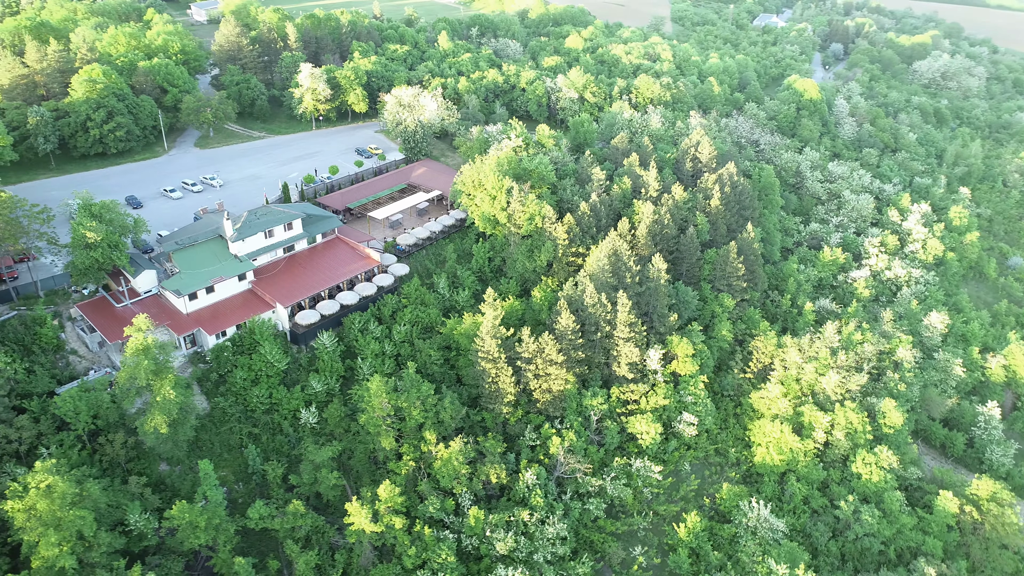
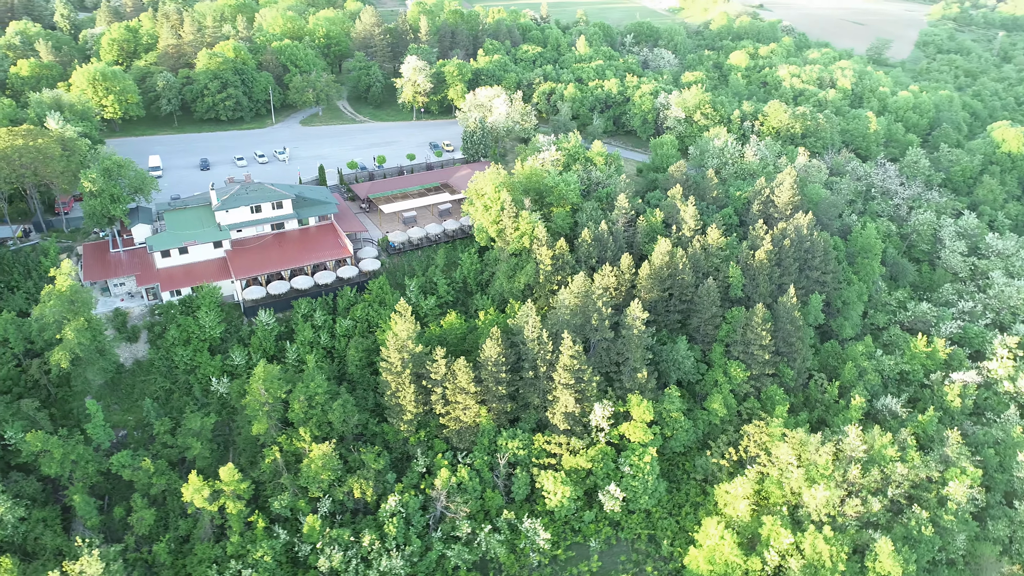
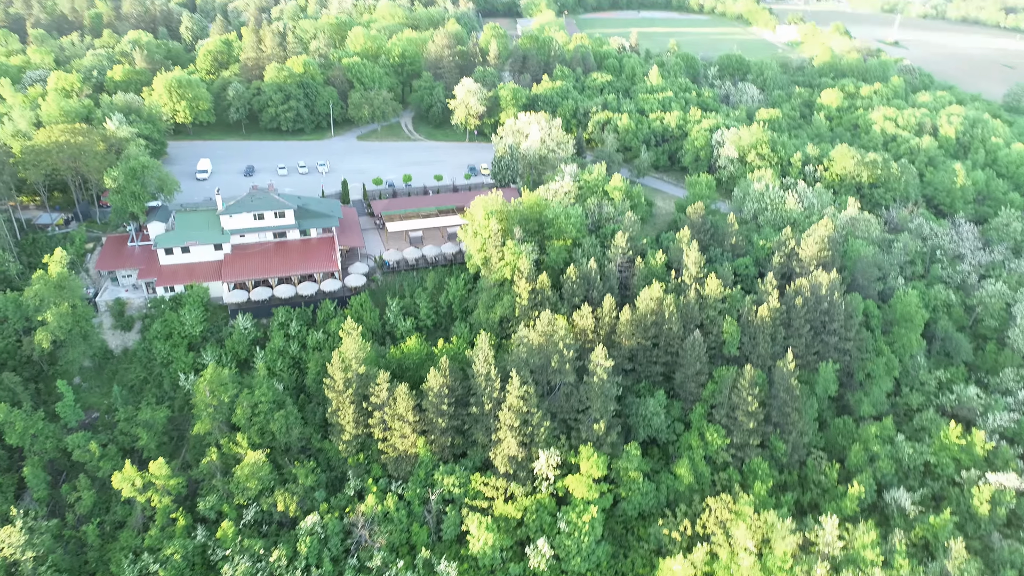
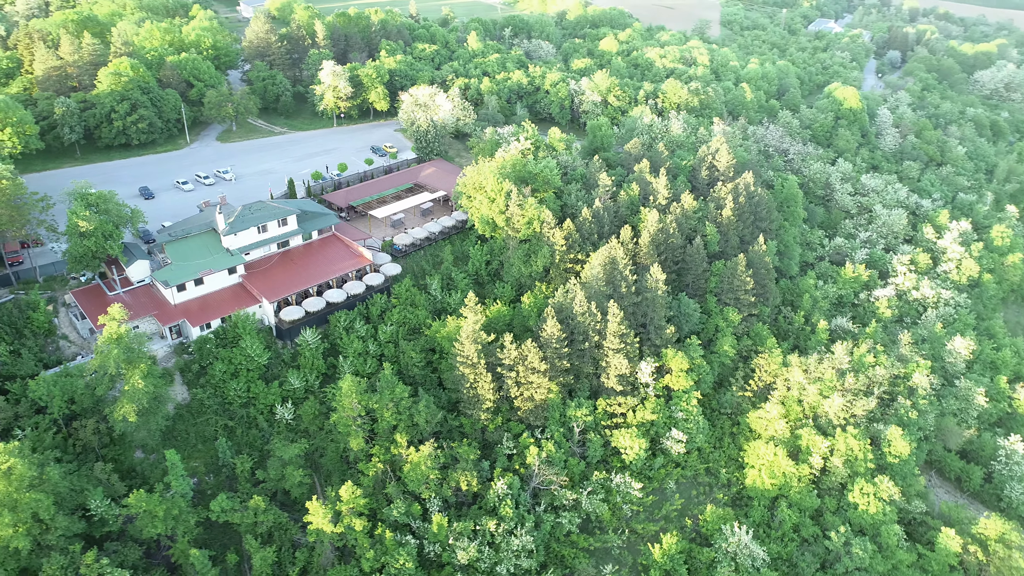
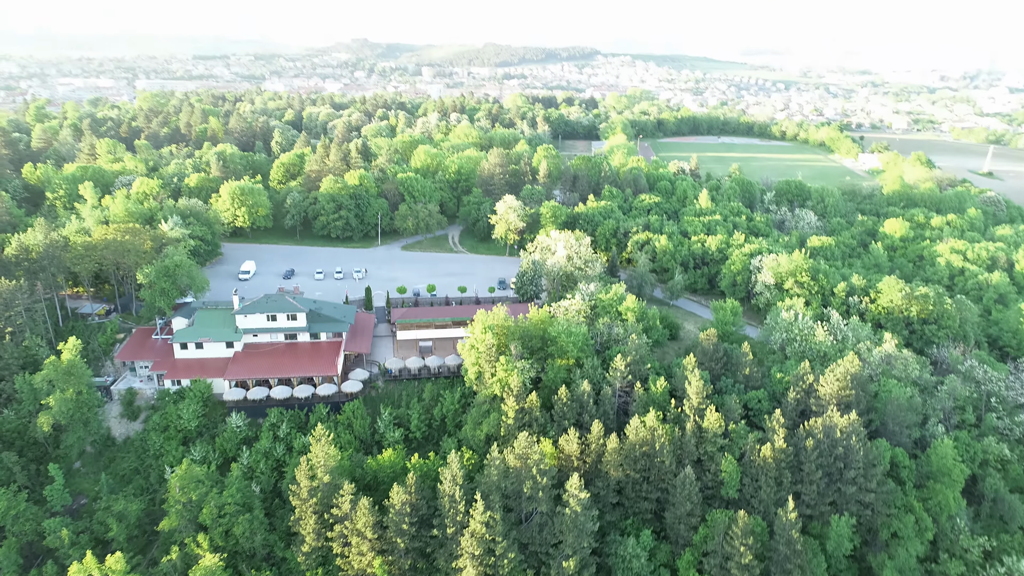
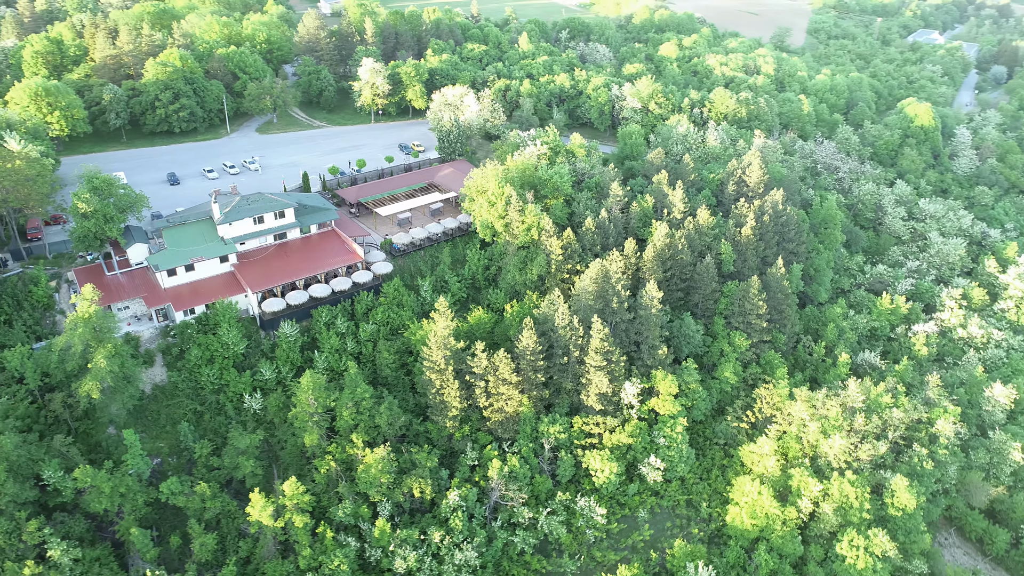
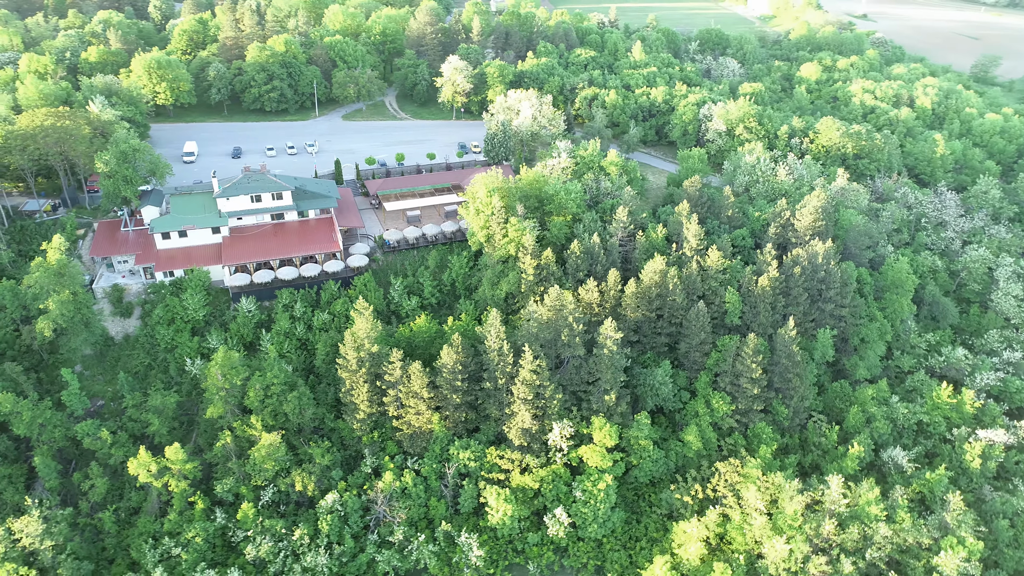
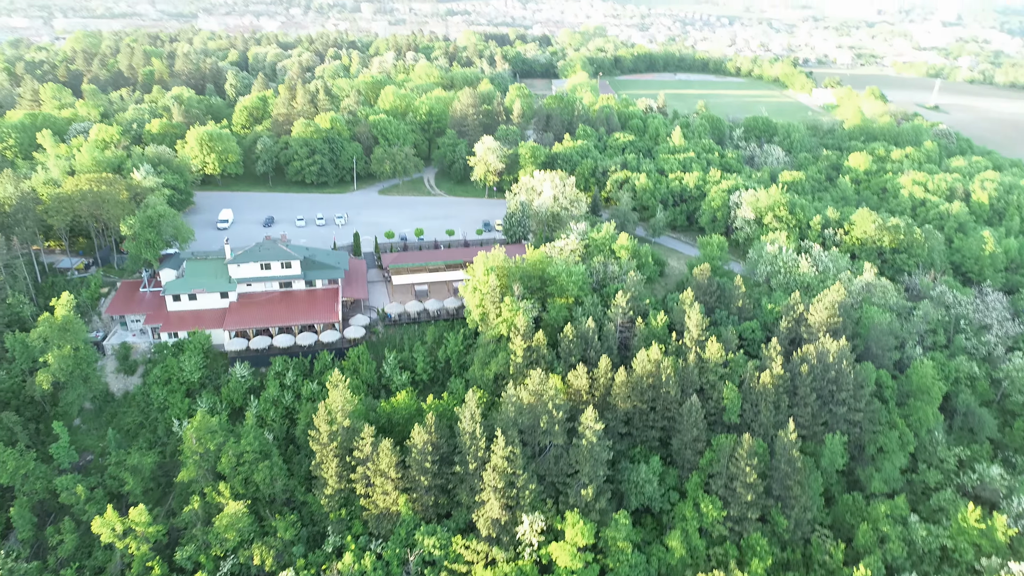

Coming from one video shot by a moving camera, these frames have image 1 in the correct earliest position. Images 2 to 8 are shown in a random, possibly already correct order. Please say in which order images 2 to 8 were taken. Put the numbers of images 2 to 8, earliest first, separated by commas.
4, 6, 2, 7, 3, 8, 5
